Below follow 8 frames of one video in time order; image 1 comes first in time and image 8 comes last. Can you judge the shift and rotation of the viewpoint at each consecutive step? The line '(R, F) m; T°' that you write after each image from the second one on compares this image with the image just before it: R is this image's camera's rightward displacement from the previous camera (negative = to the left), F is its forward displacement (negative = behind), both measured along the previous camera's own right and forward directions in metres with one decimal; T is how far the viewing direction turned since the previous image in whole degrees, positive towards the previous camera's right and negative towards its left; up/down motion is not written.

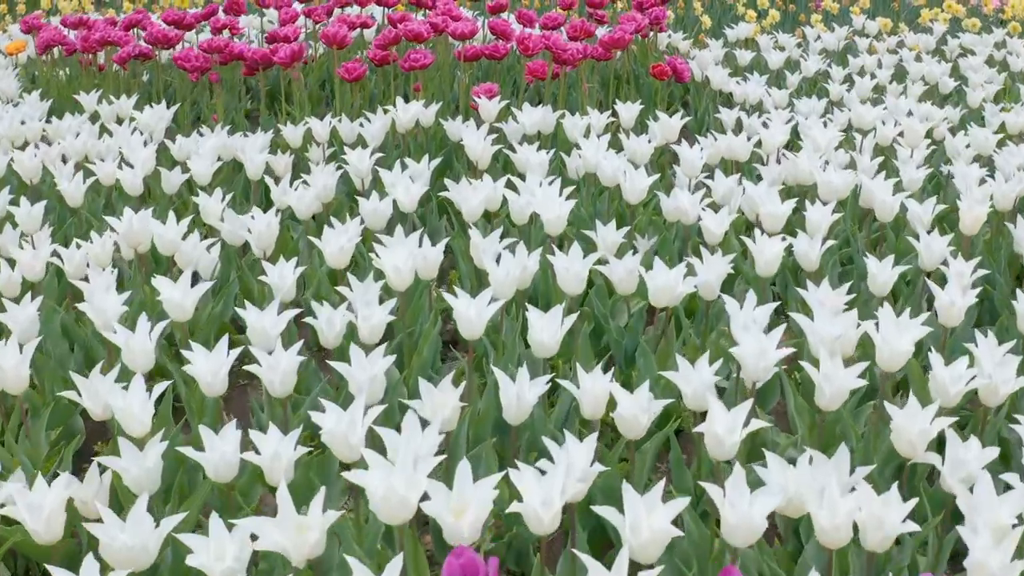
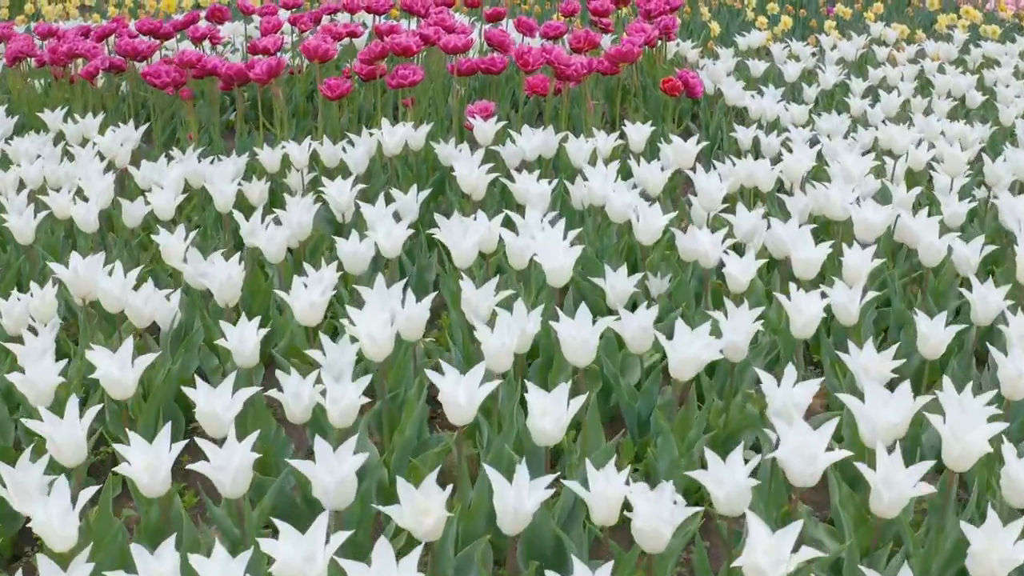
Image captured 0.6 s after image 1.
(0.0, +0.4) m; 0°
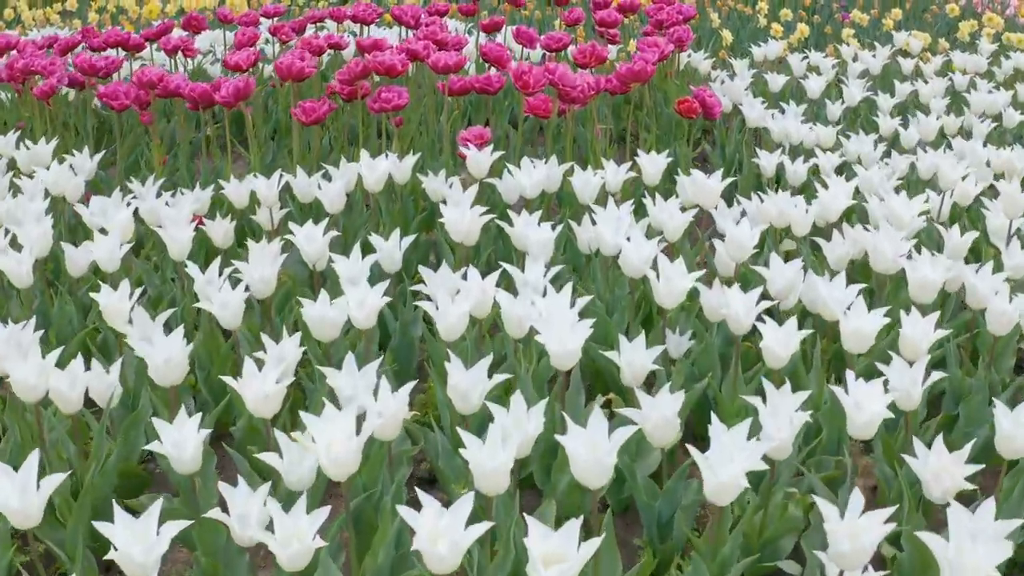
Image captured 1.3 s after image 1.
(0.0, +0.5) m; 0°
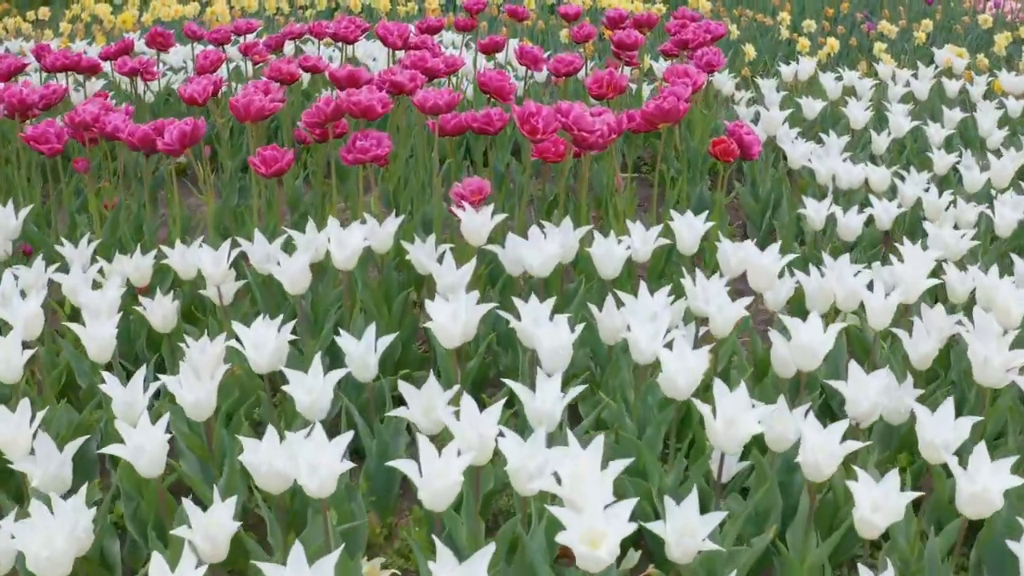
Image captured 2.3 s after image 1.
(0.0, +0.7) m; 0°
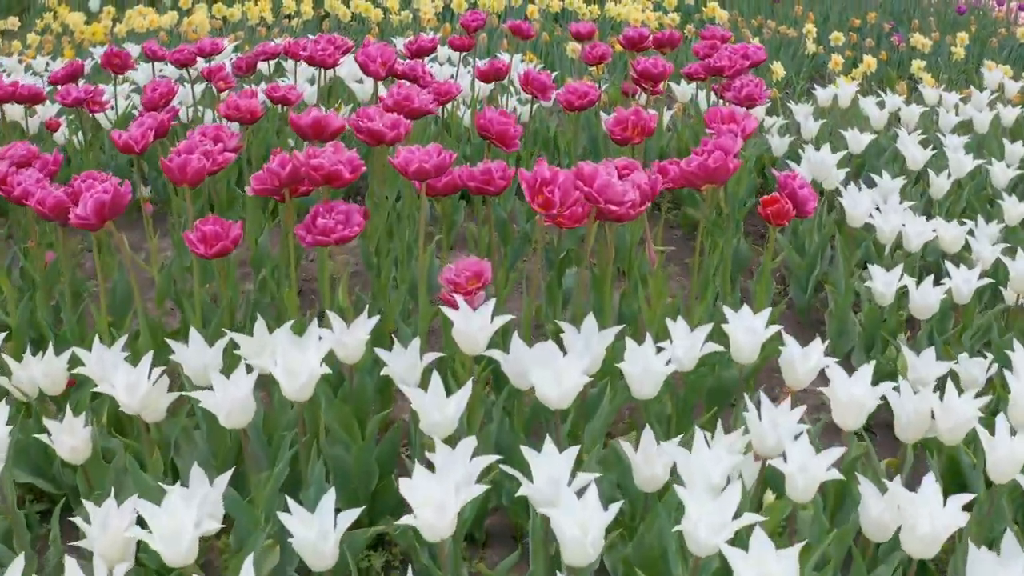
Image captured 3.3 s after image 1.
(0.0, +0.7) m; 0°
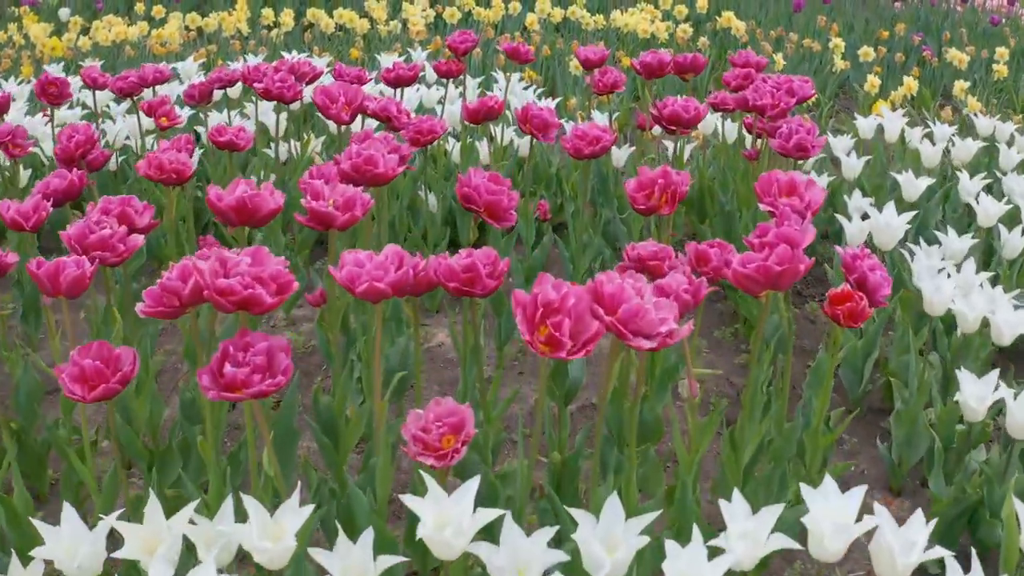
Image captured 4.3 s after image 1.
(0.0, +0.7) m; 0°
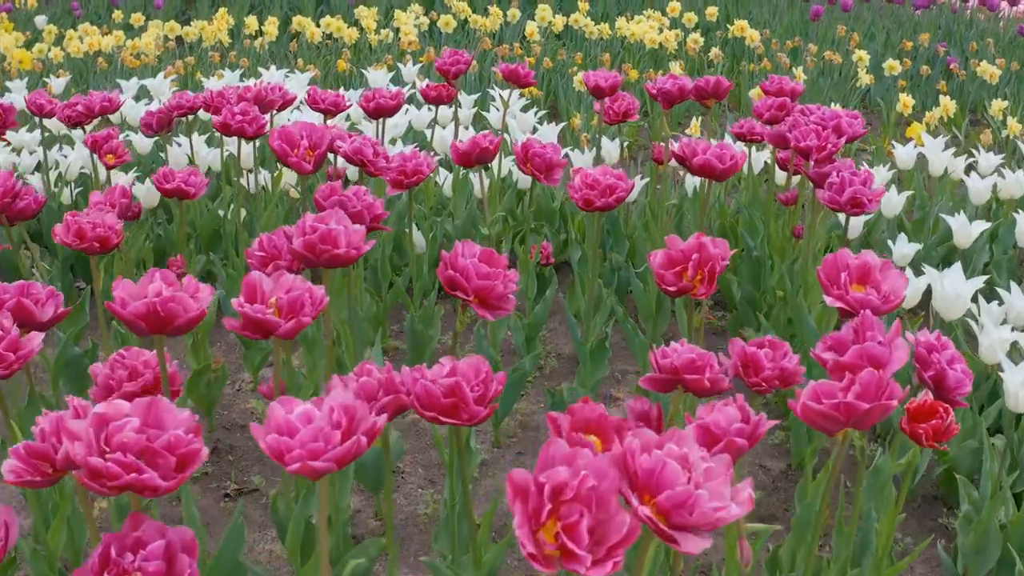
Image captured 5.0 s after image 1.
(0.0, +0.5) m; 0°
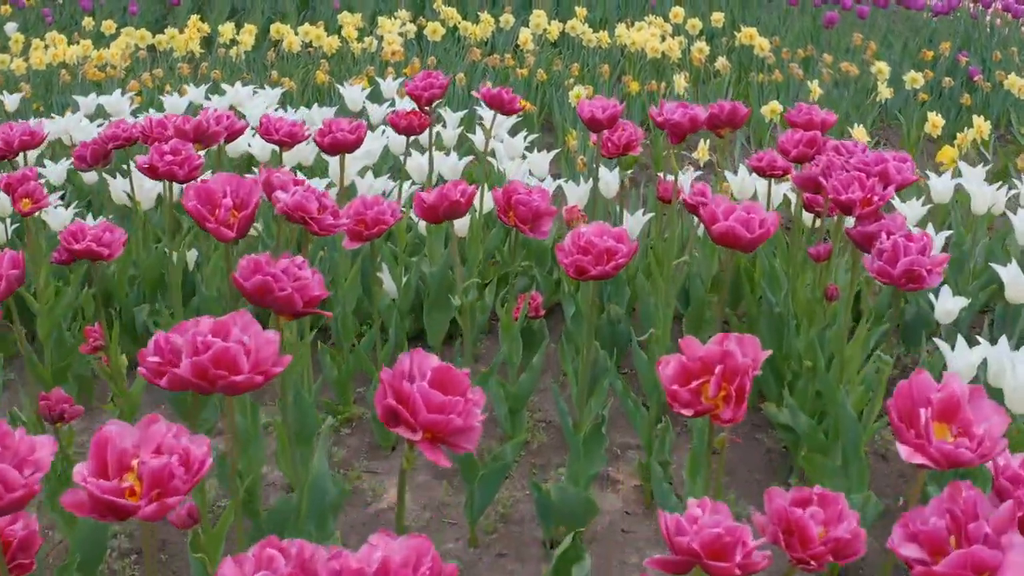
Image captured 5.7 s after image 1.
(+0.1, +0.5) m; 0°
